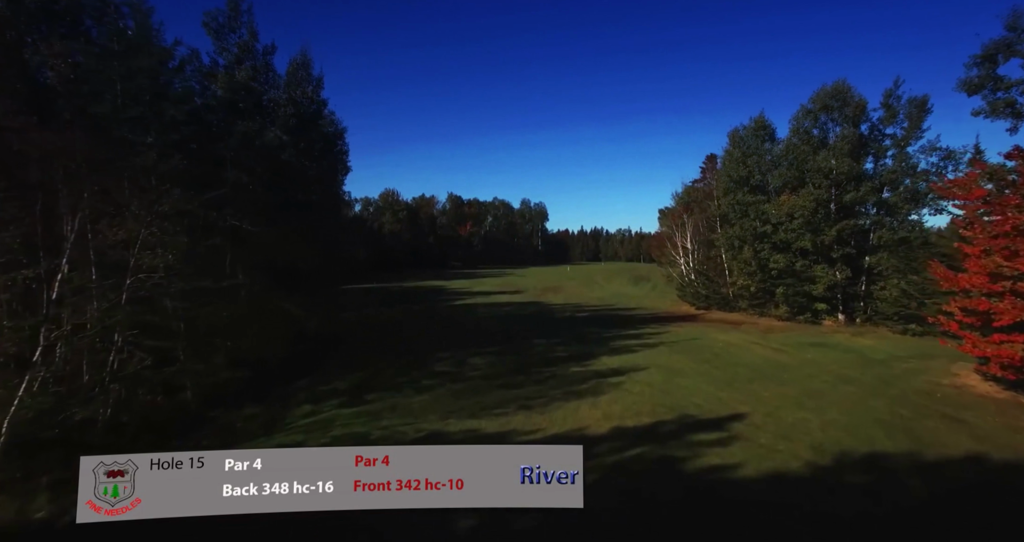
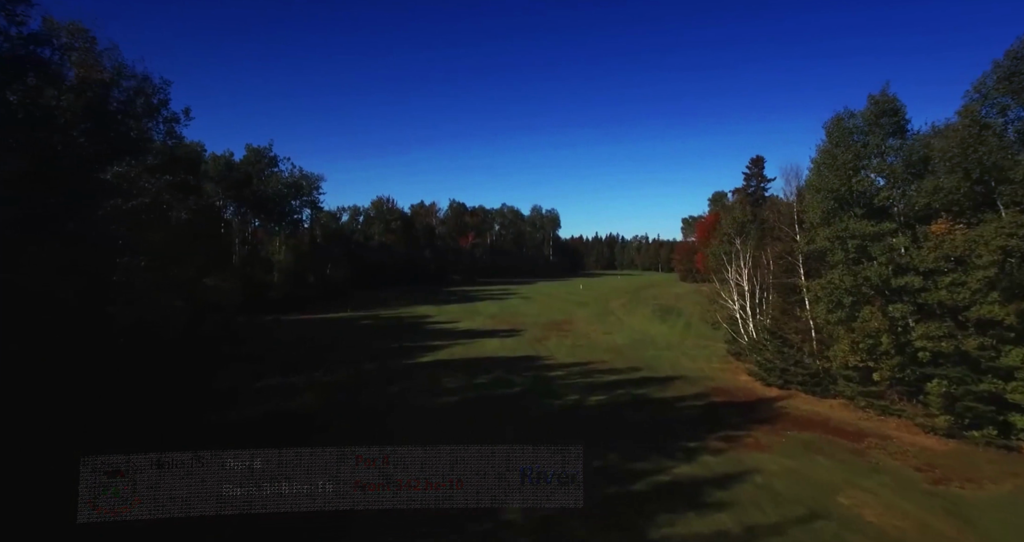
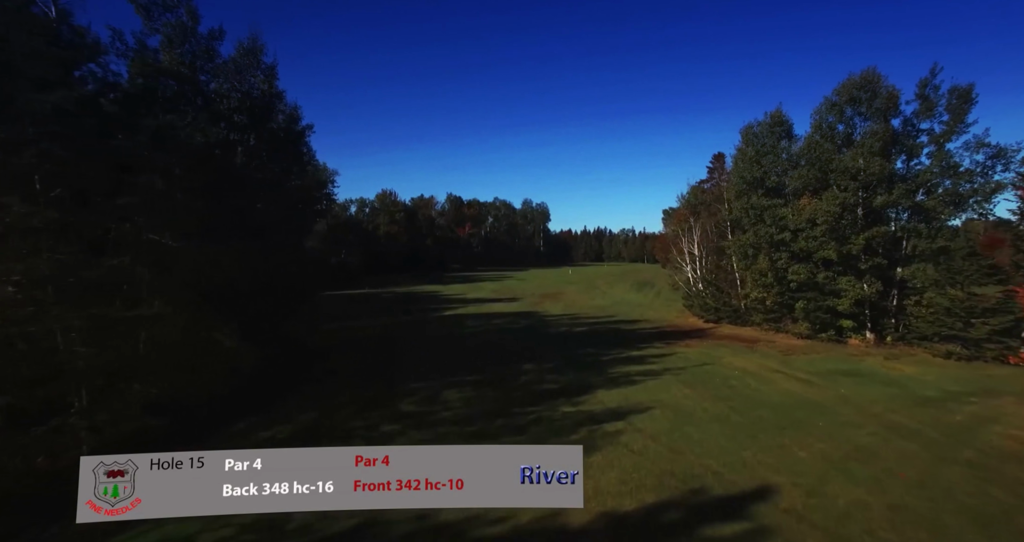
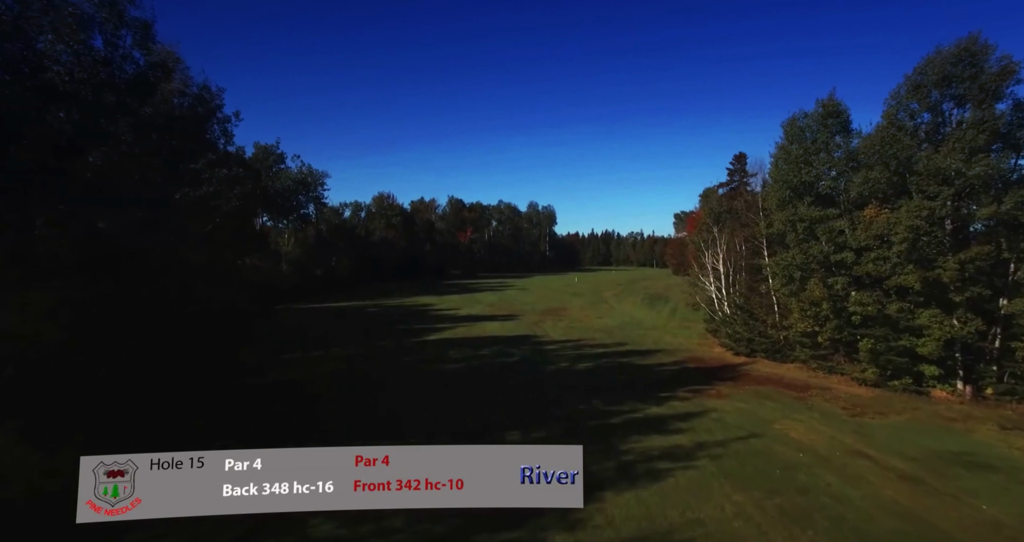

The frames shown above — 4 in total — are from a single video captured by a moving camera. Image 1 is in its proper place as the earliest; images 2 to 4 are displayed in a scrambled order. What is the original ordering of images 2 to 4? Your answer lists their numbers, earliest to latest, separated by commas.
3, 4, 2
